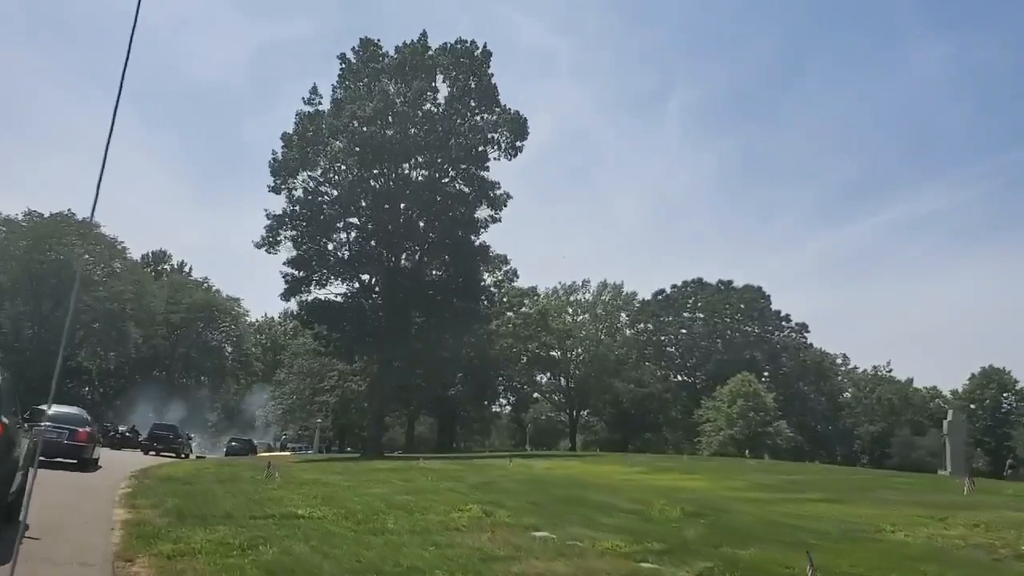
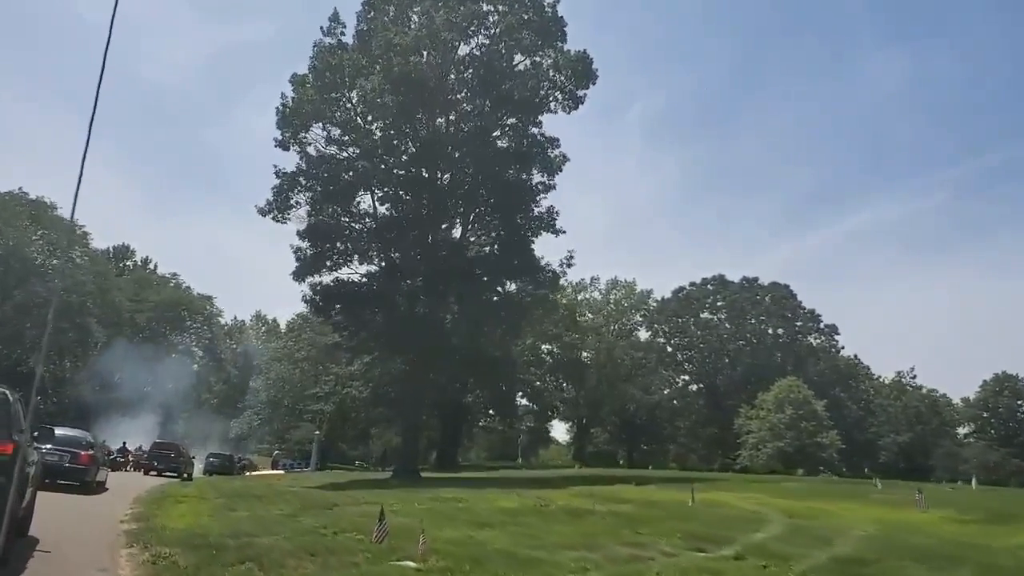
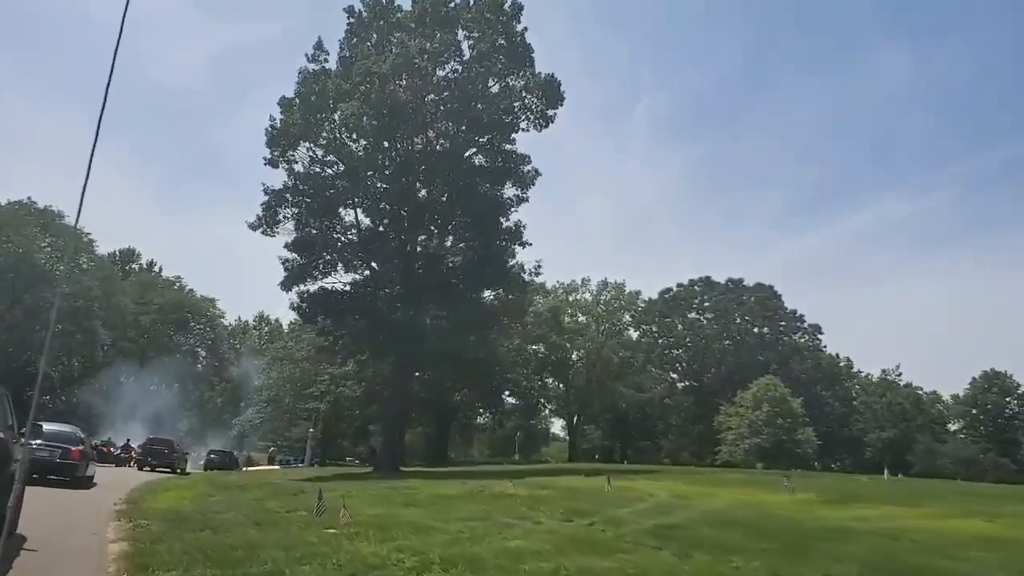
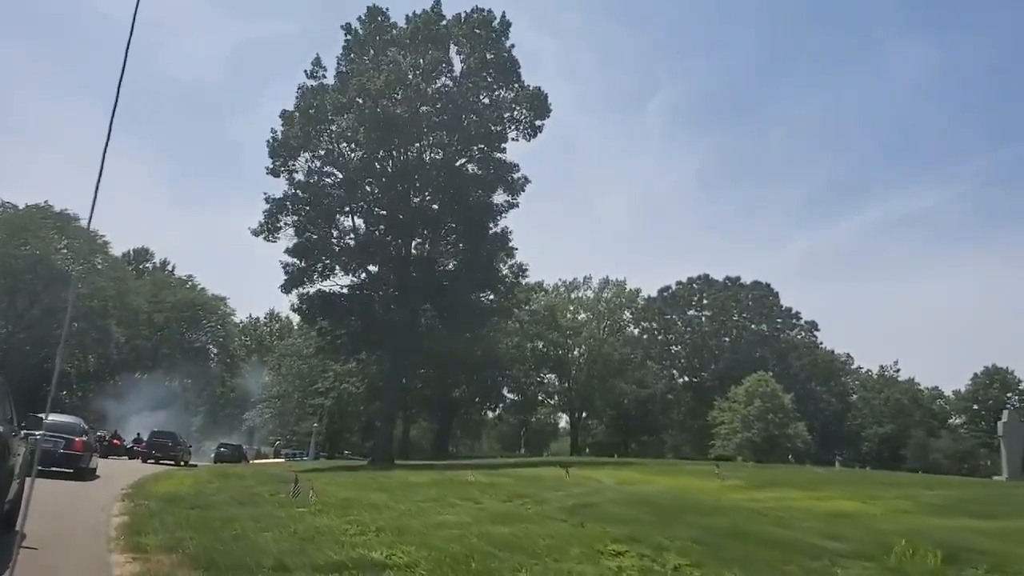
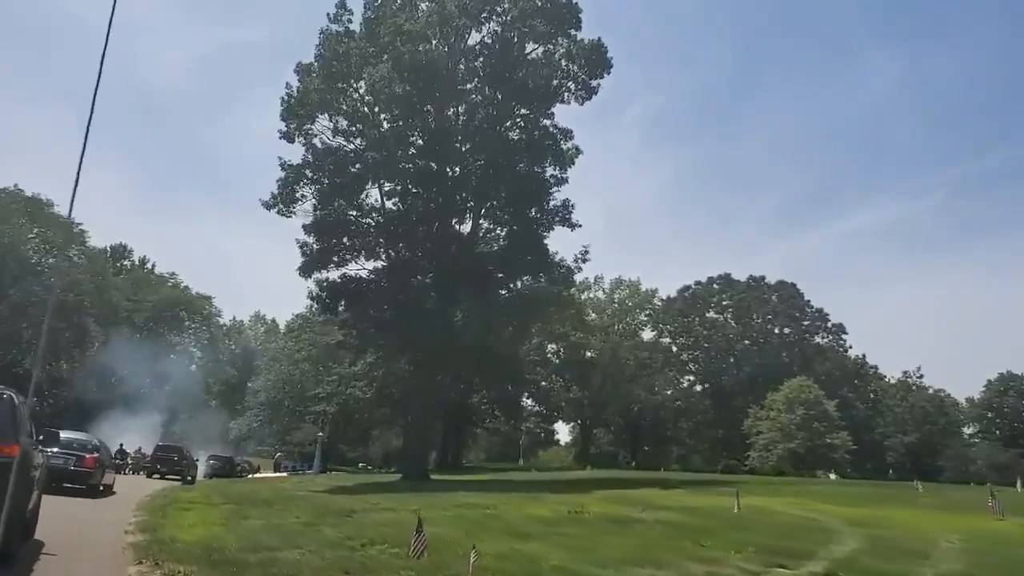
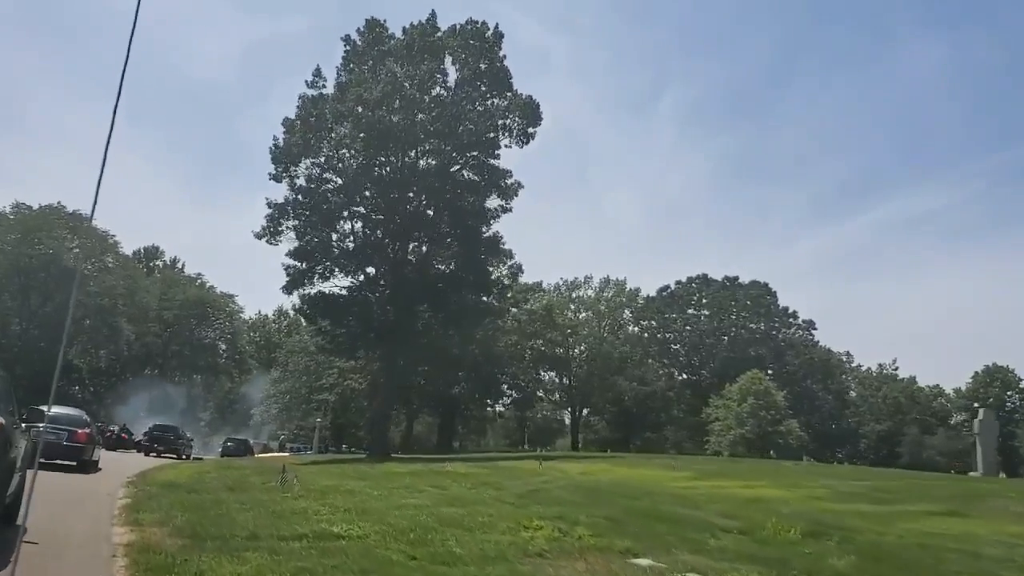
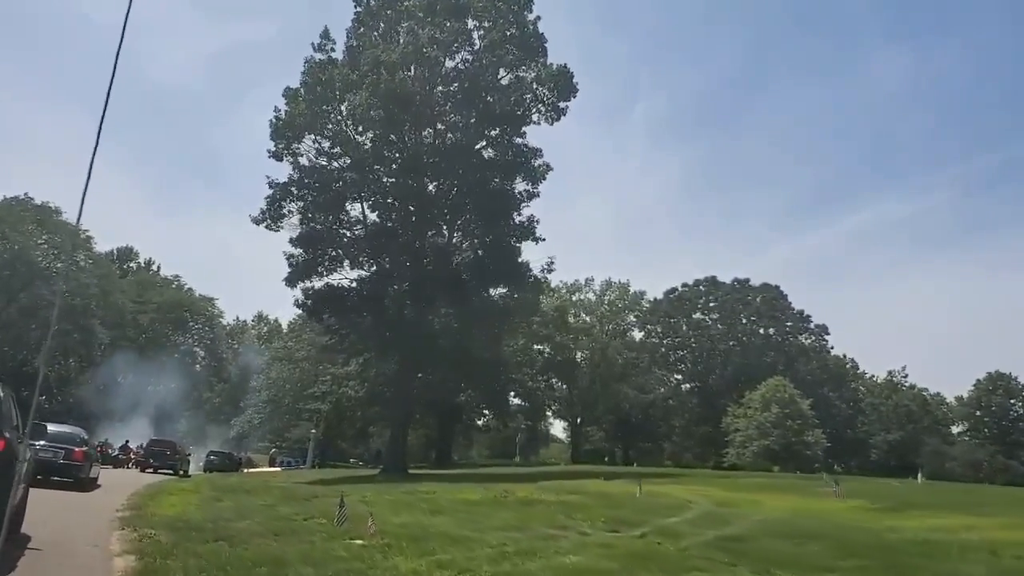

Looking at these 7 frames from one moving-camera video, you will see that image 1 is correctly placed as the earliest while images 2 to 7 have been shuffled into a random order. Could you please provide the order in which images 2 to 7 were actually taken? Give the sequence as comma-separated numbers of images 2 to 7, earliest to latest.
6, 4, 3, 7, 2, 5
